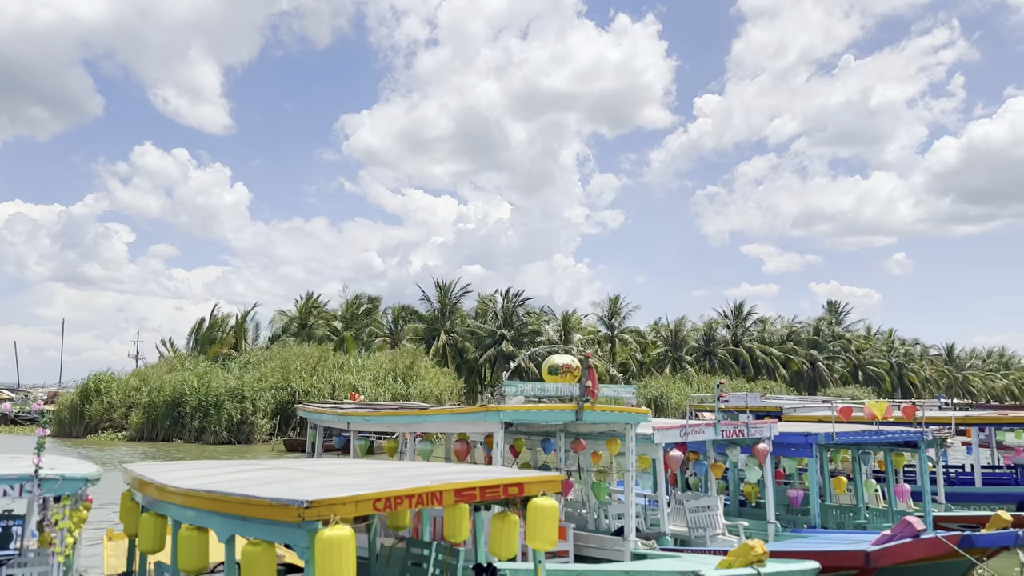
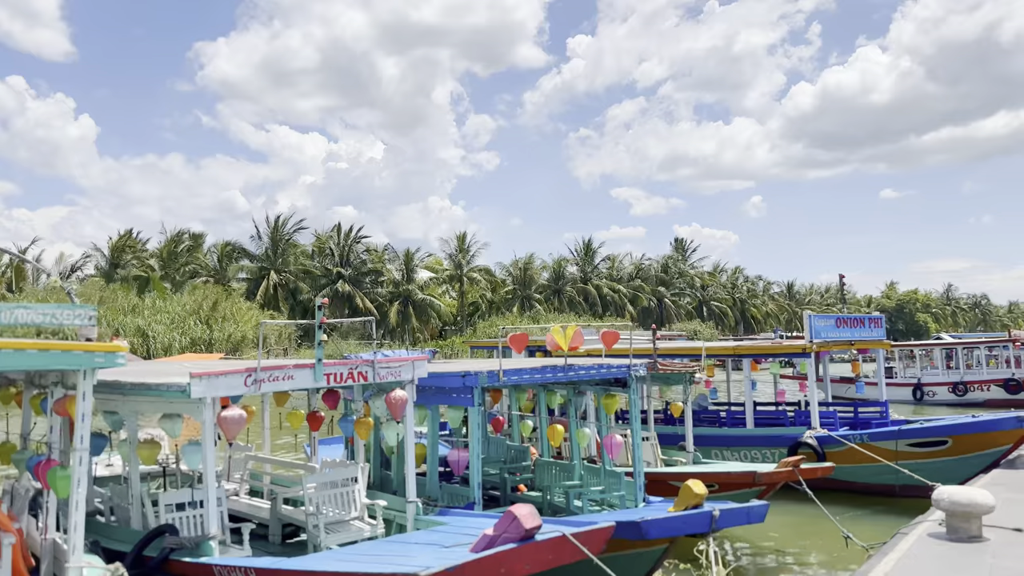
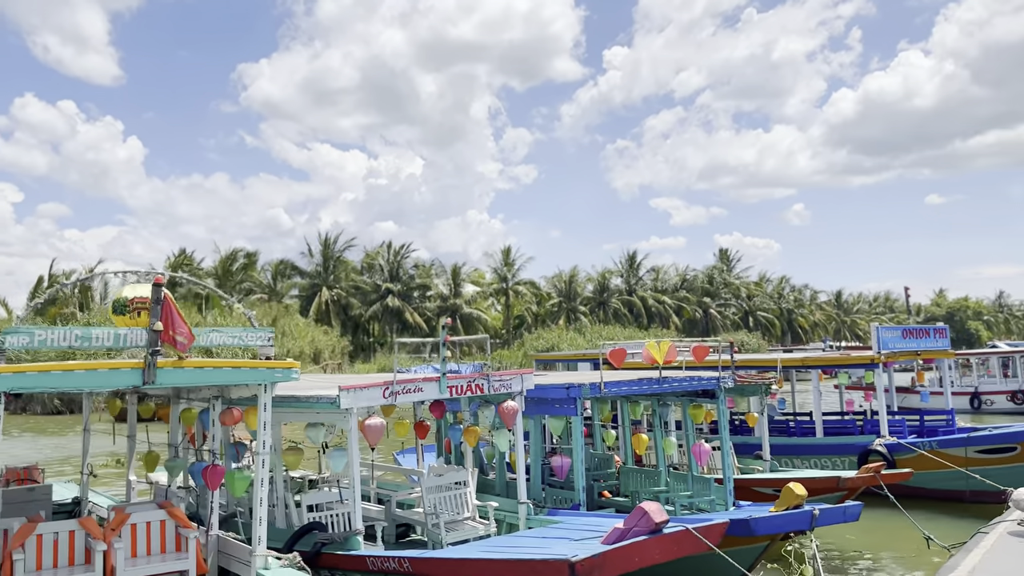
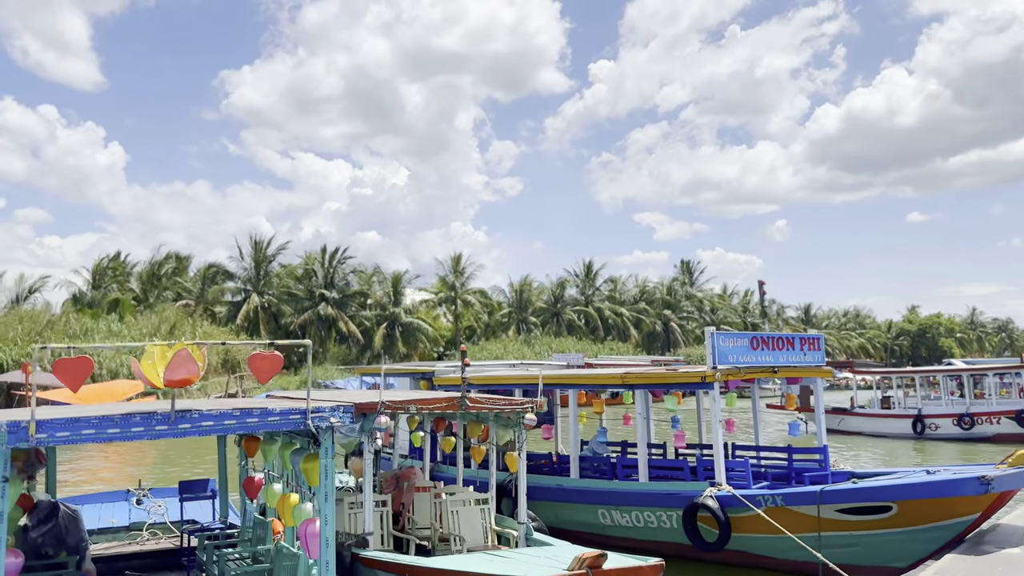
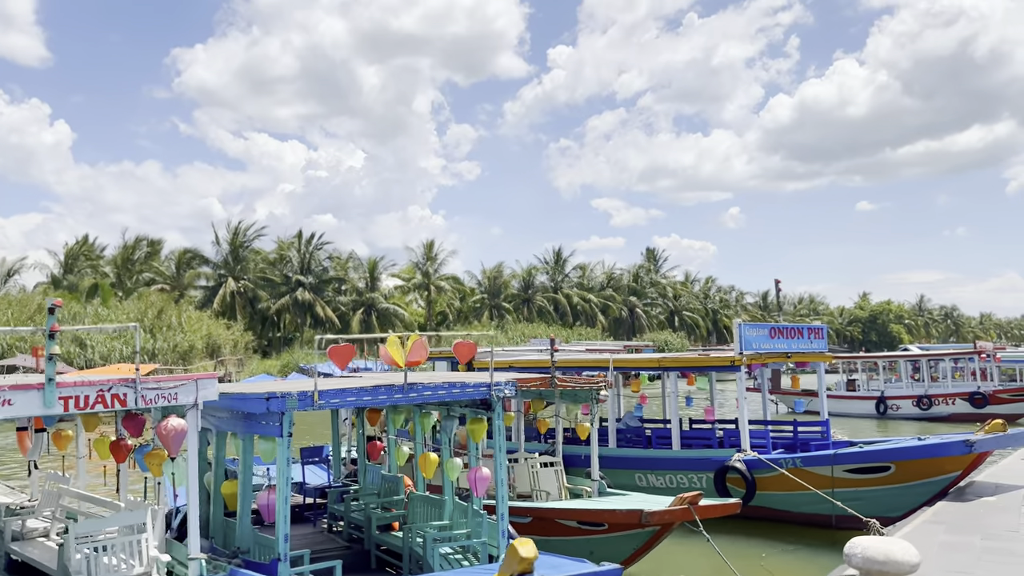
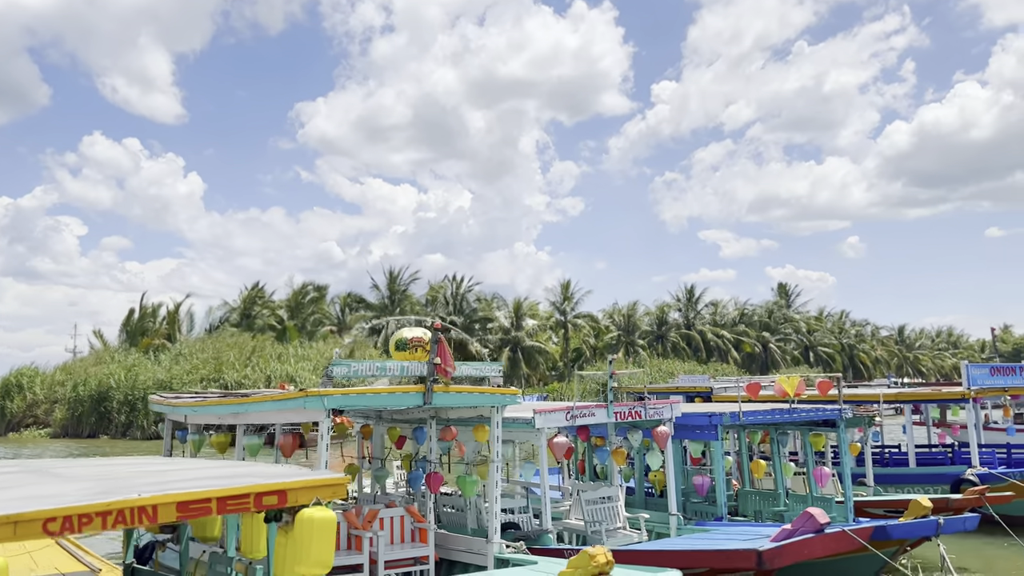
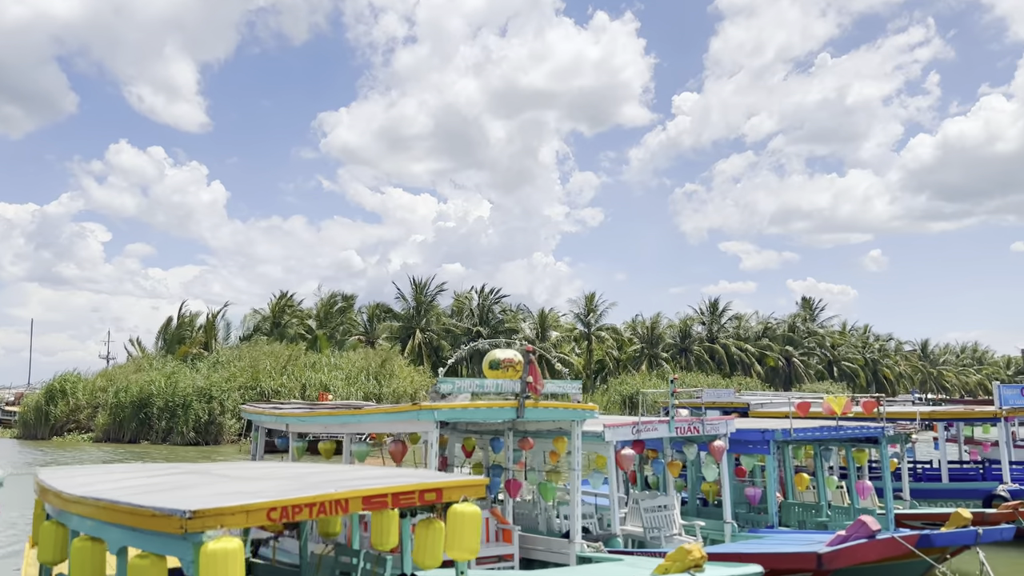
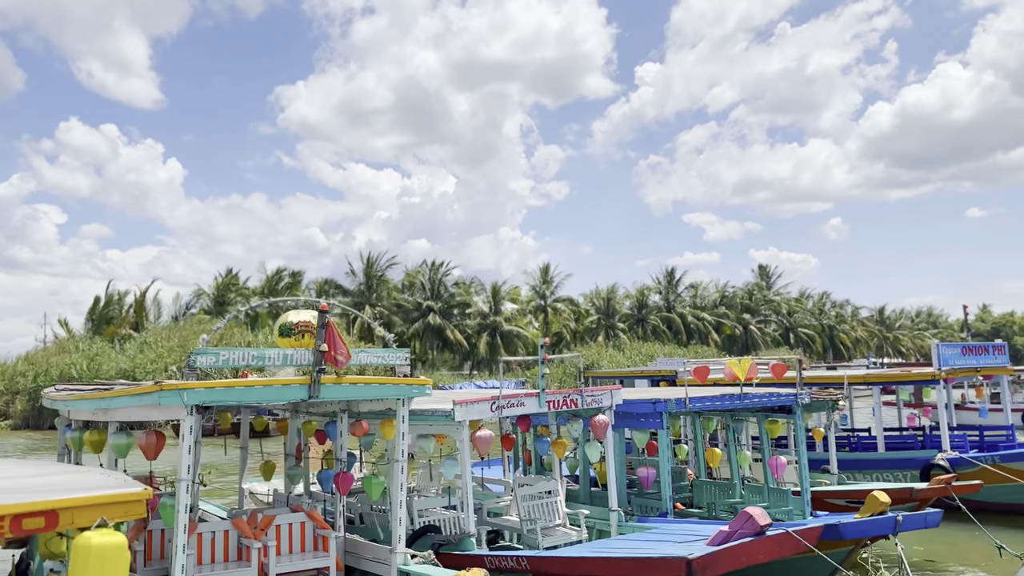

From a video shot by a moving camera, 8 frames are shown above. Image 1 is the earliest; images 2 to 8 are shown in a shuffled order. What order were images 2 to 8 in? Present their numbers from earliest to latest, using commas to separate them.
7, 6, 8, 3, 2, 5, 4
